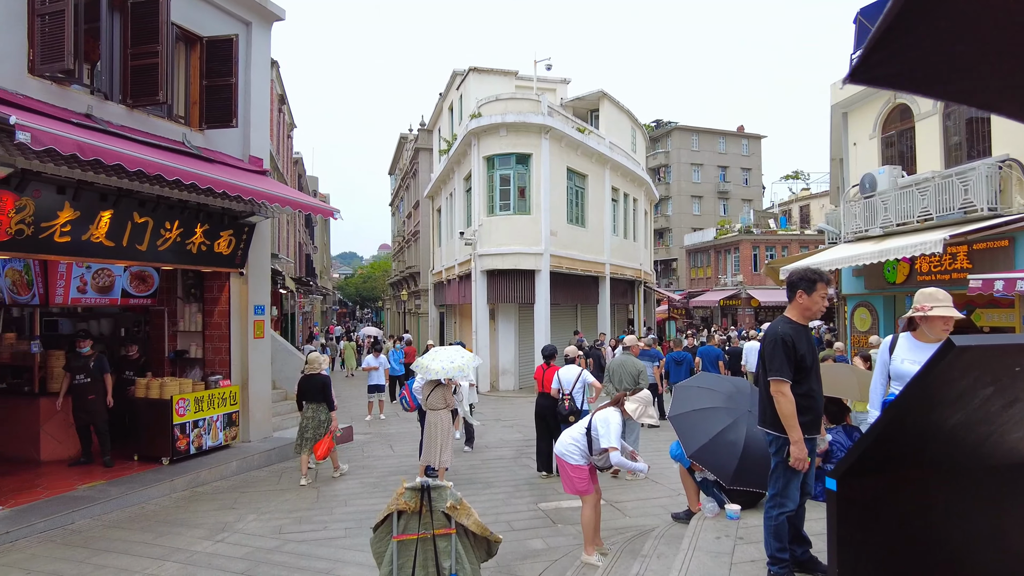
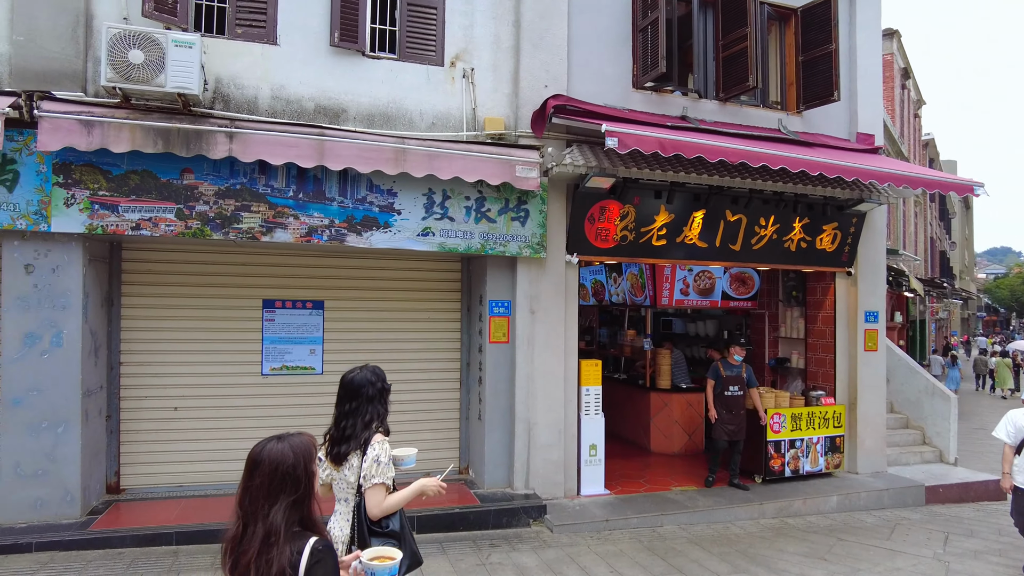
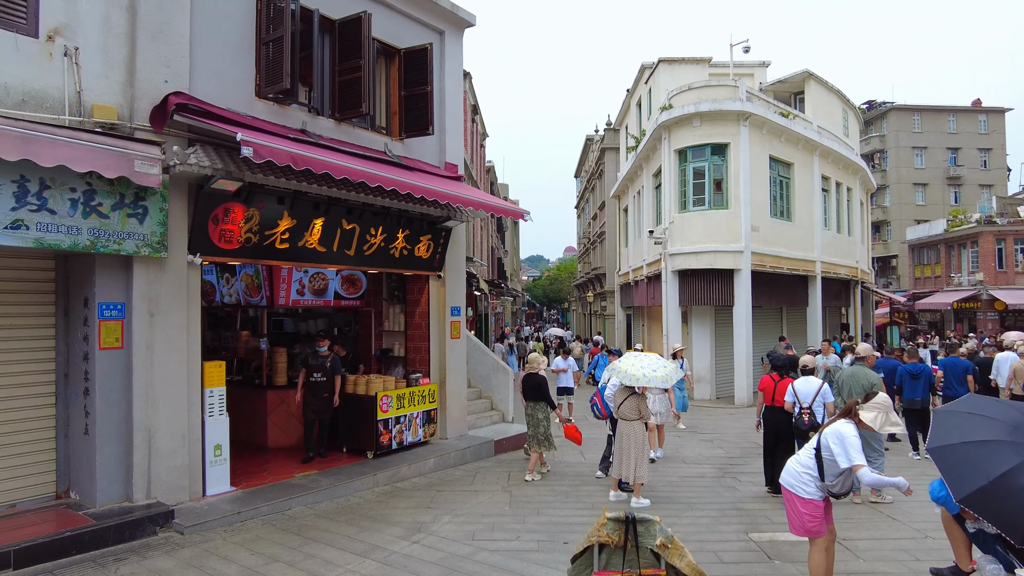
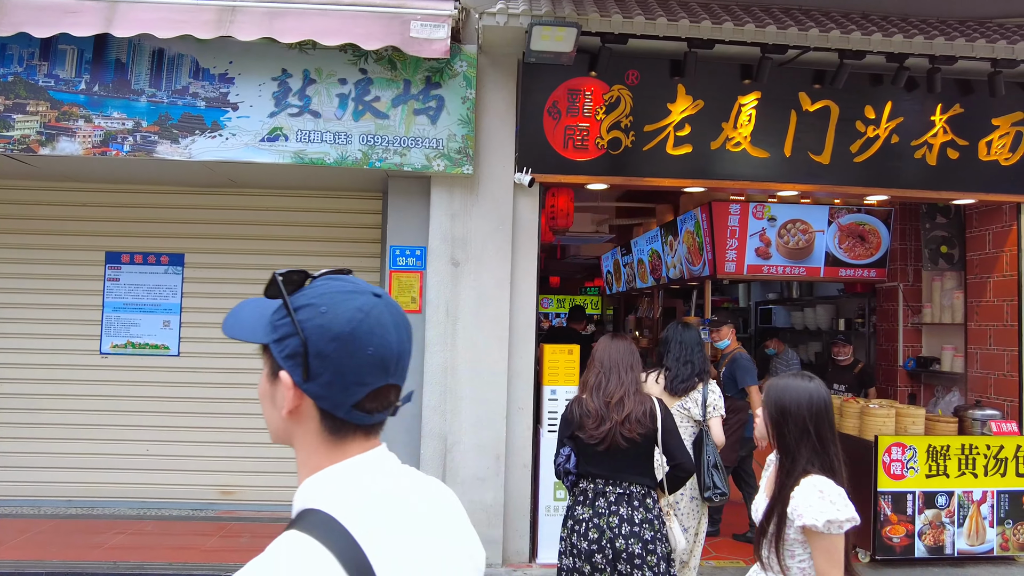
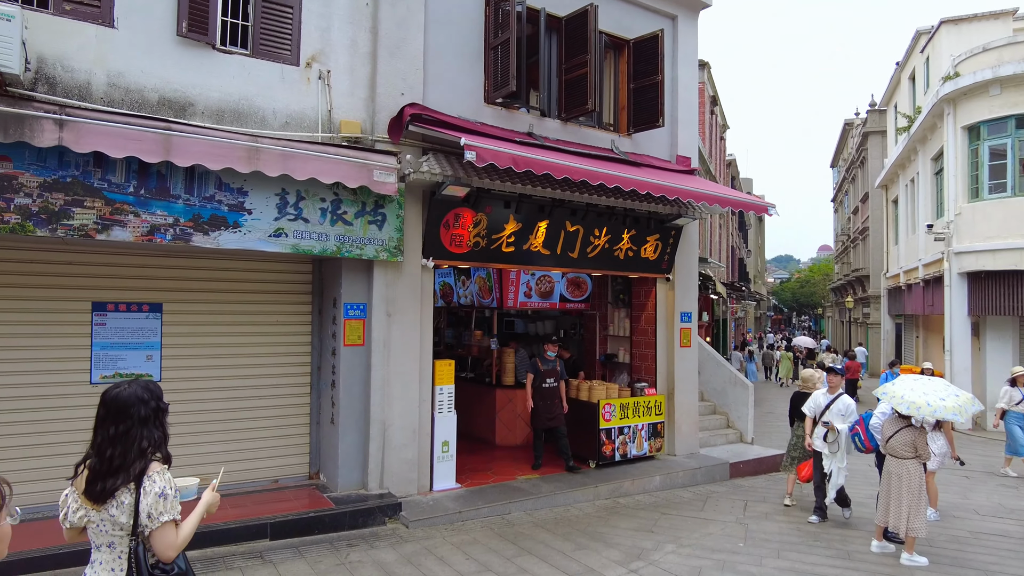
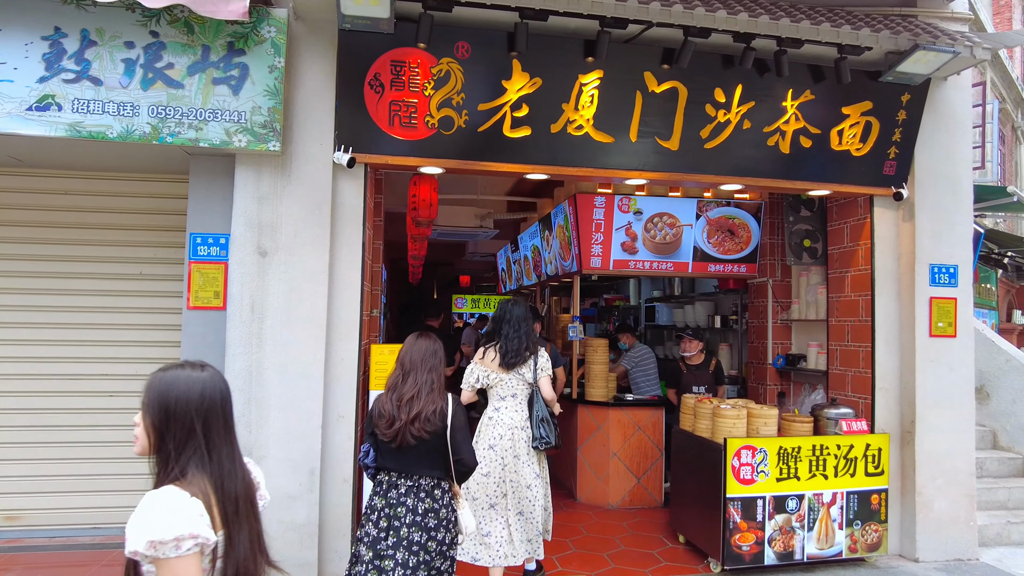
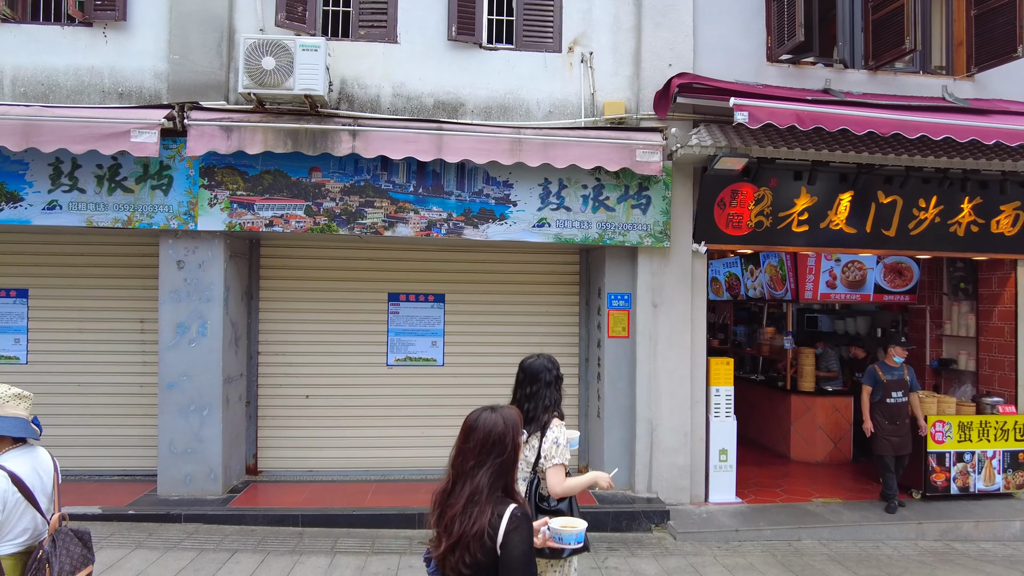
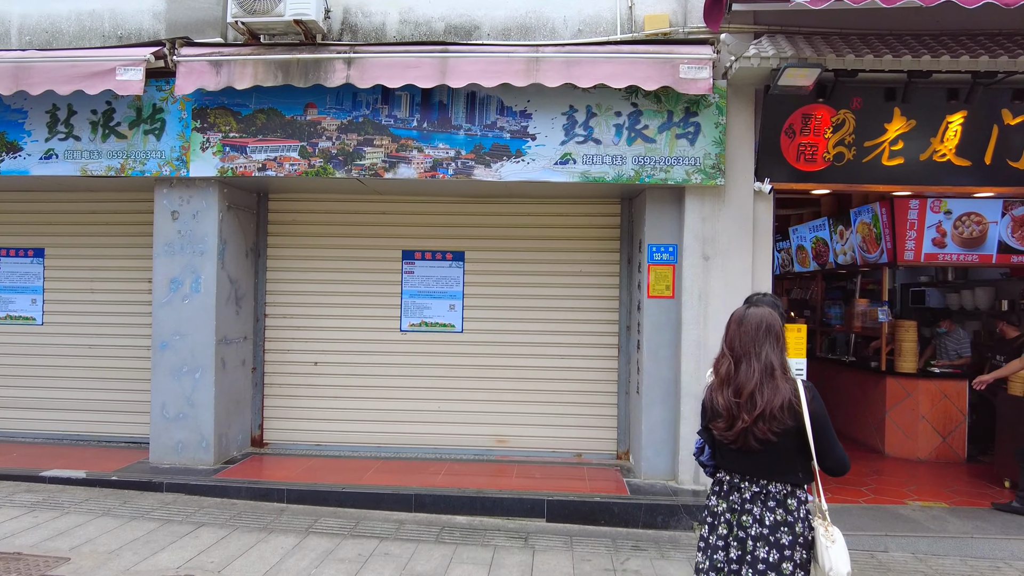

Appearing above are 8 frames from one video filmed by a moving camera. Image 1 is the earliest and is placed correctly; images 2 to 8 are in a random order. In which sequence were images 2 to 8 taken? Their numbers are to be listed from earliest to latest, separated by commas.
3, 5, 2, 7, 8, 4, 6
